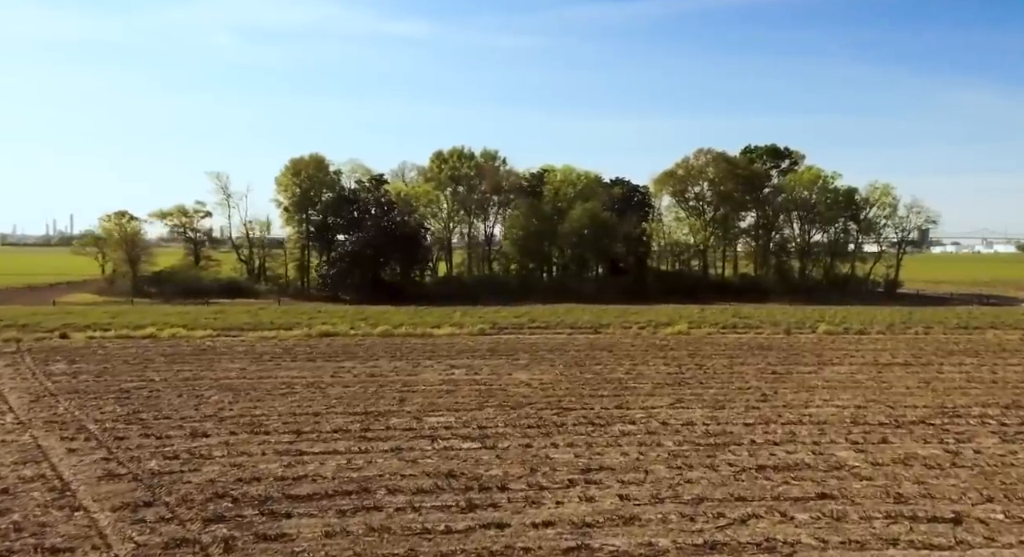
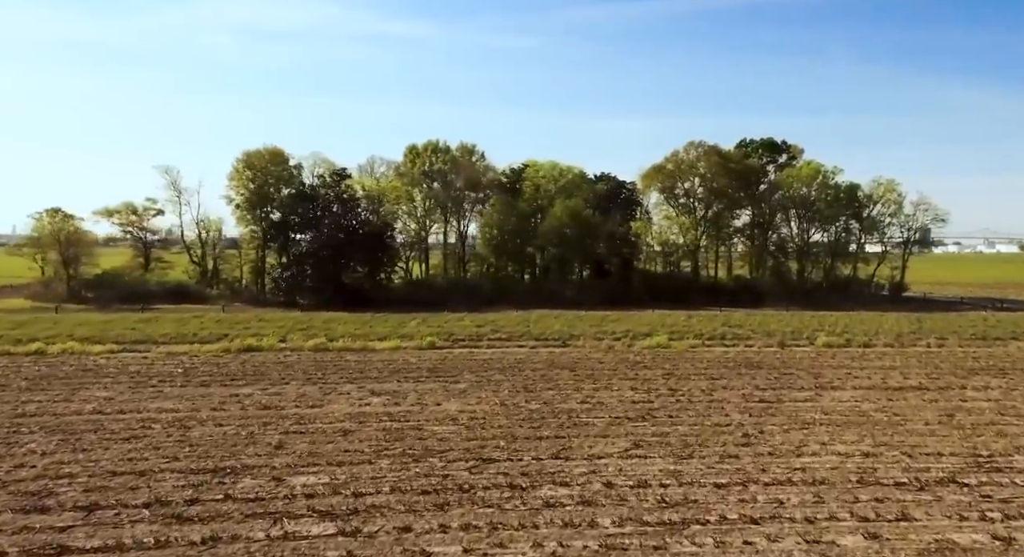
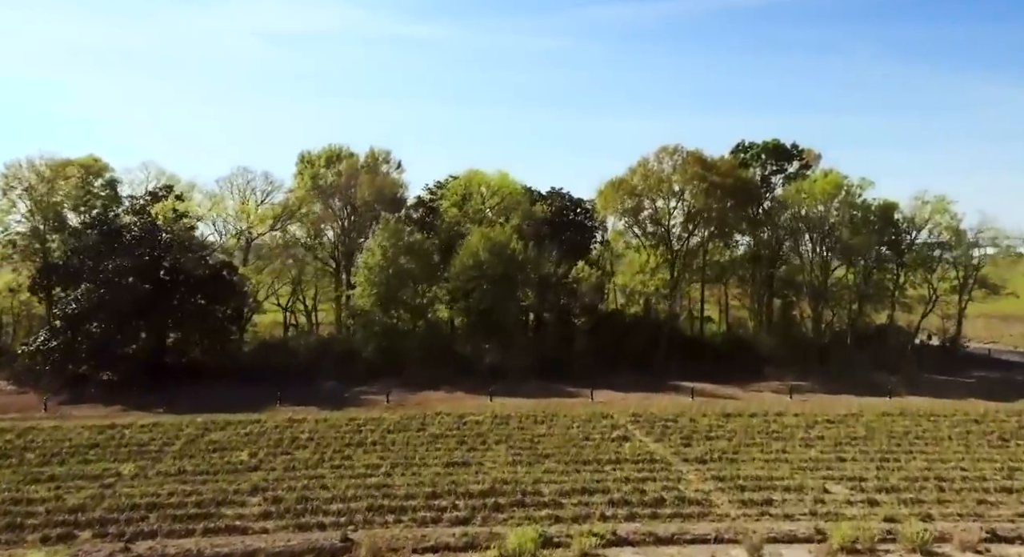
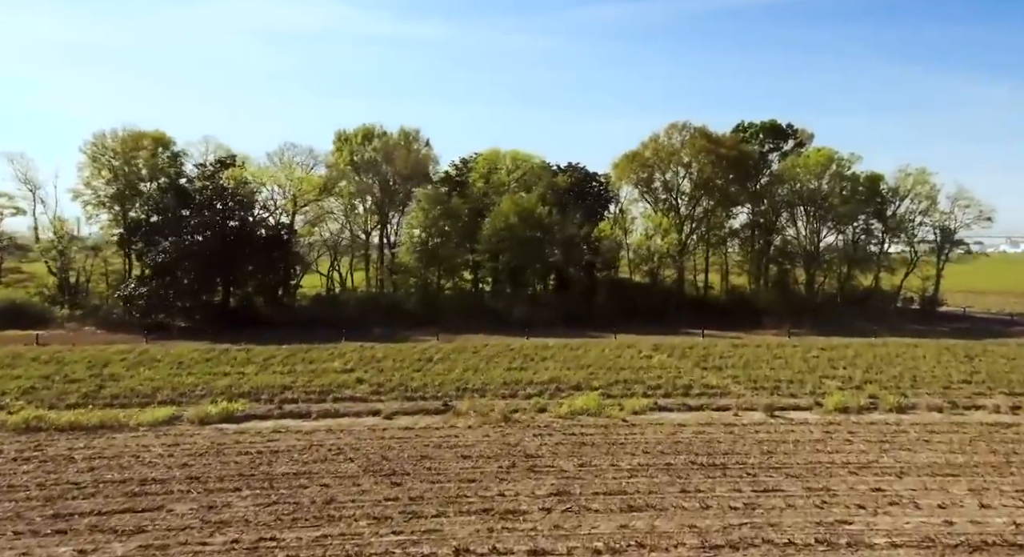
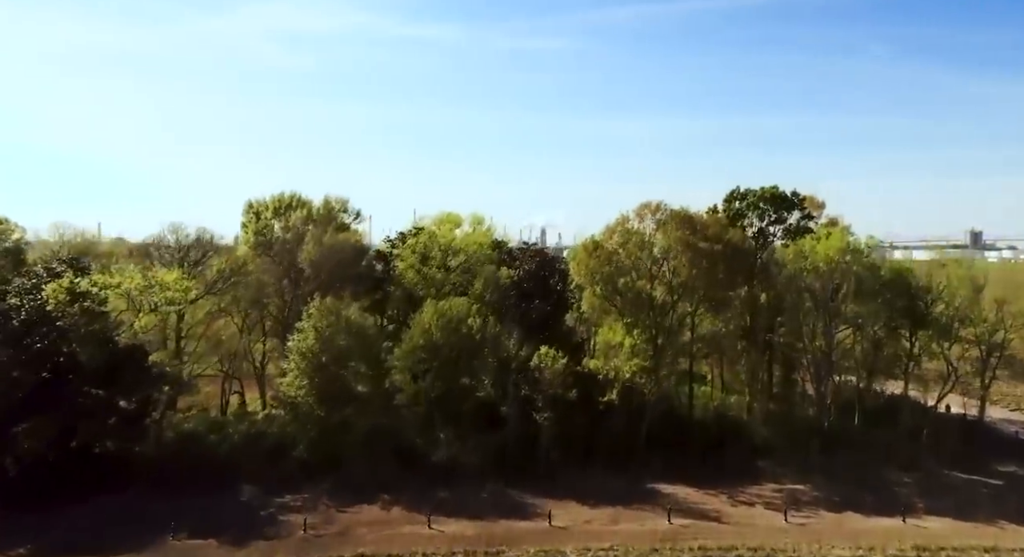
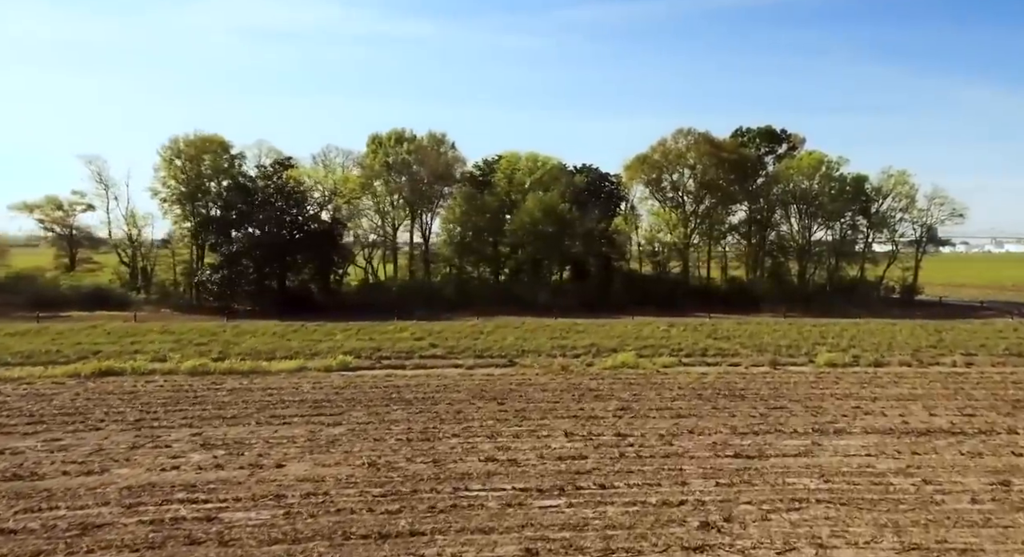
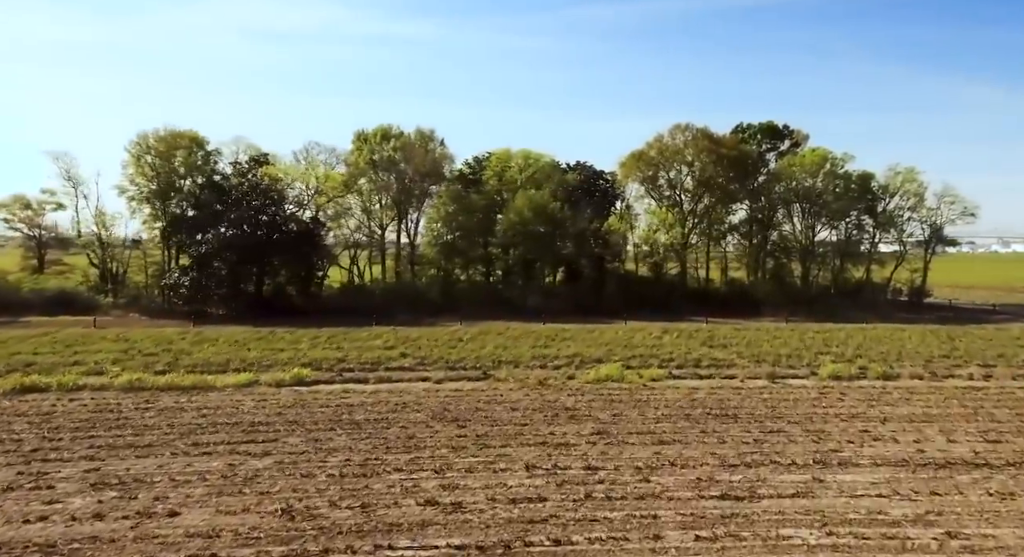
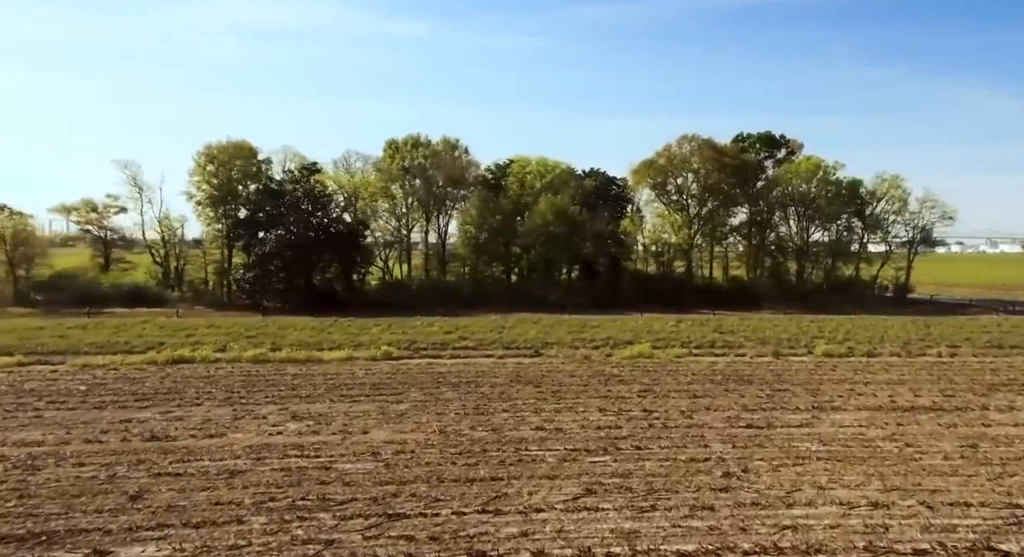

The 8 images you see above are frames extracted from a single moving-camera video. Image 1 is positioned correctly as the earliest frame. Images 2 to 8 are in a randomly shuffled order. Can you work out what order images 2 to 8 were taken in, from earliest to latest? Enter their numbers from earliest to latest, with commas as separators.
2, 8, 6, 7, 4, 3, 5
